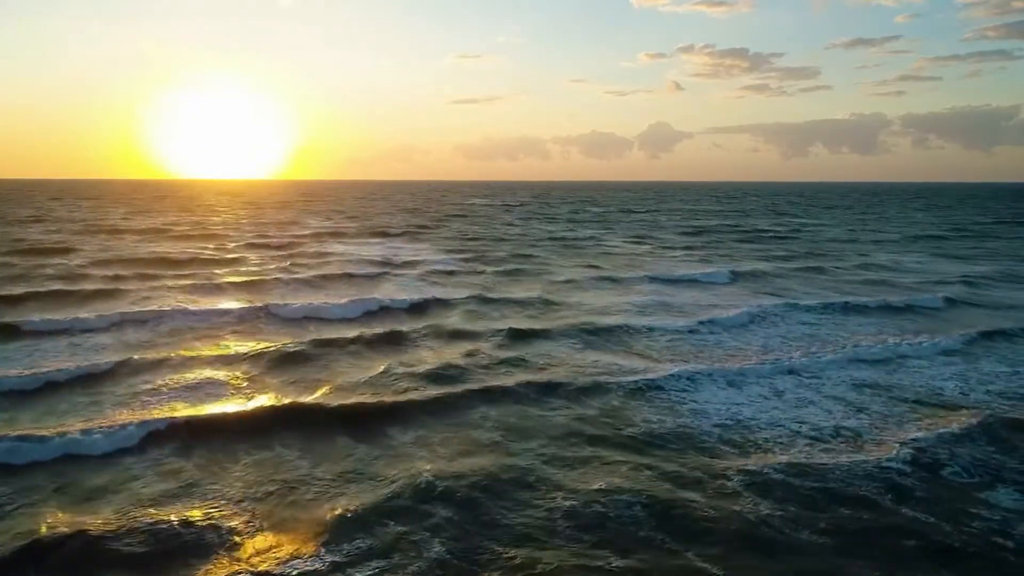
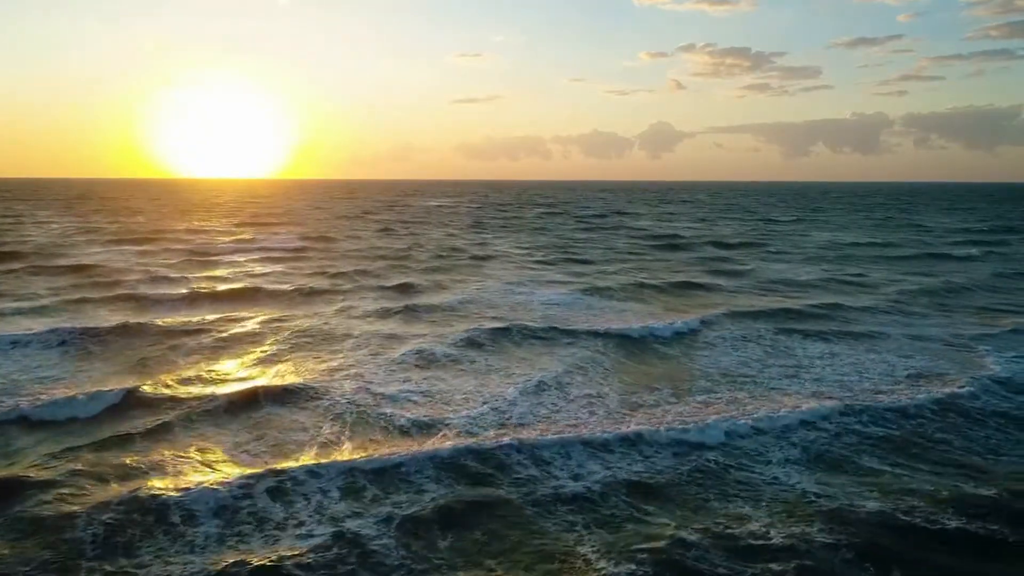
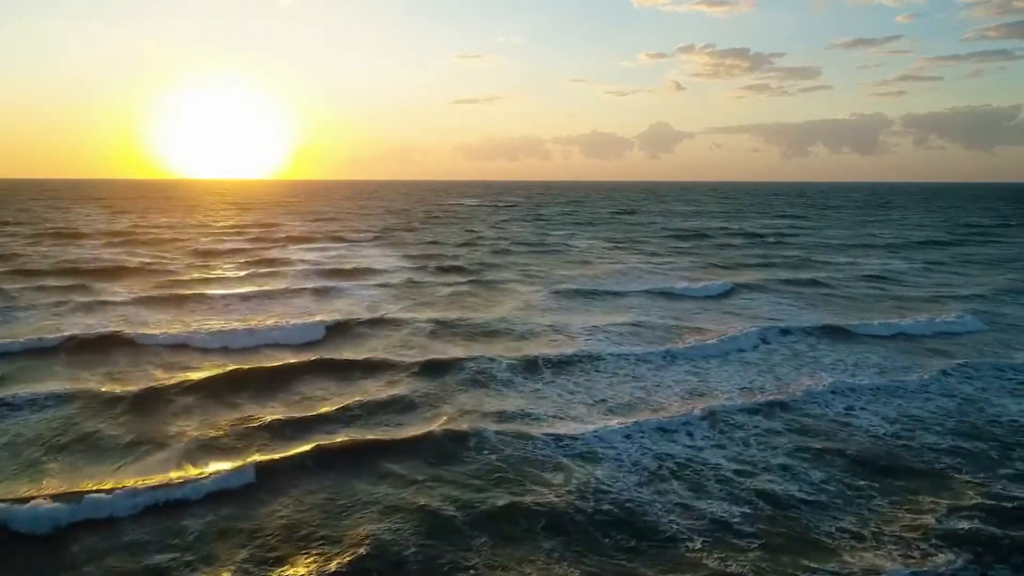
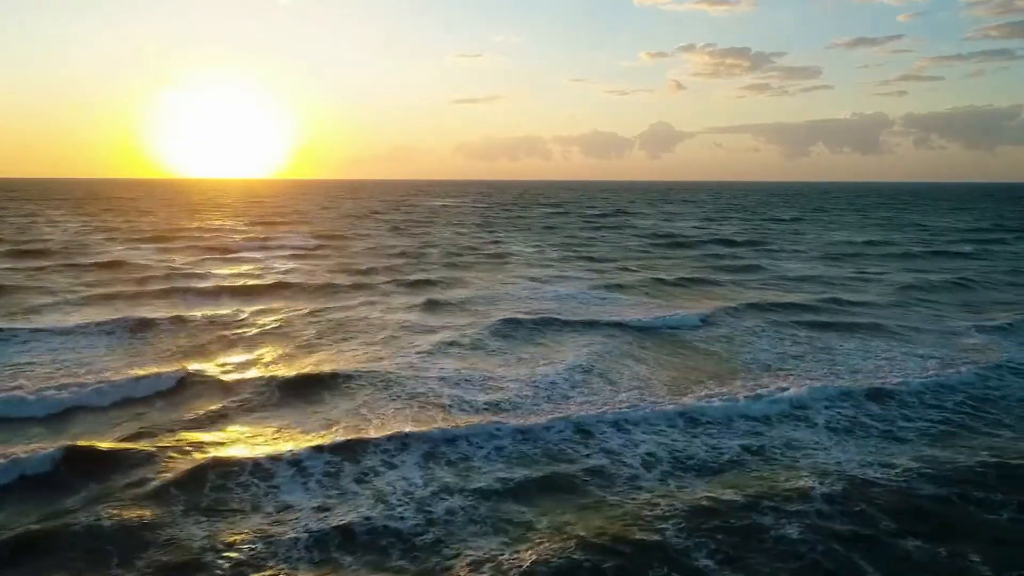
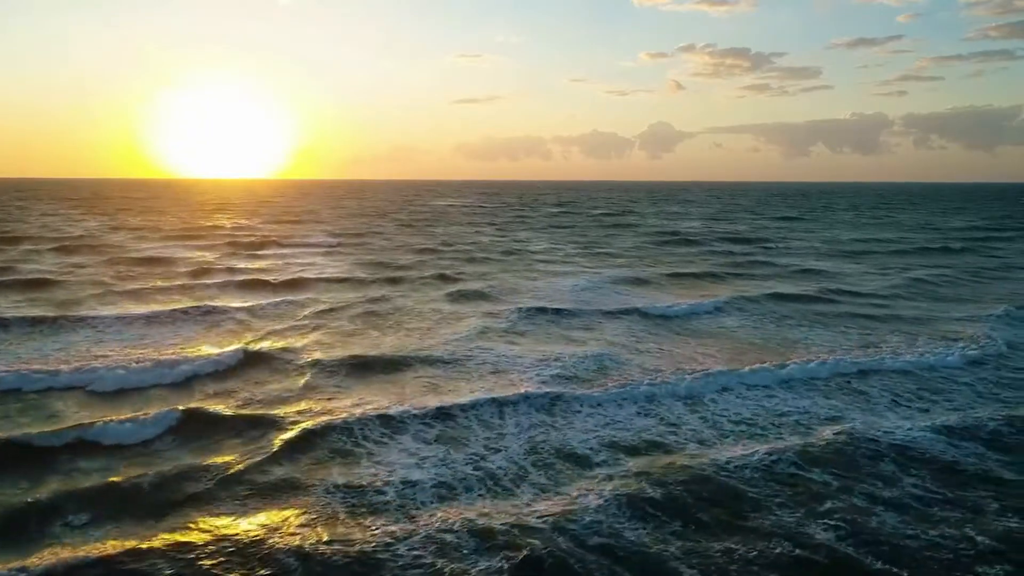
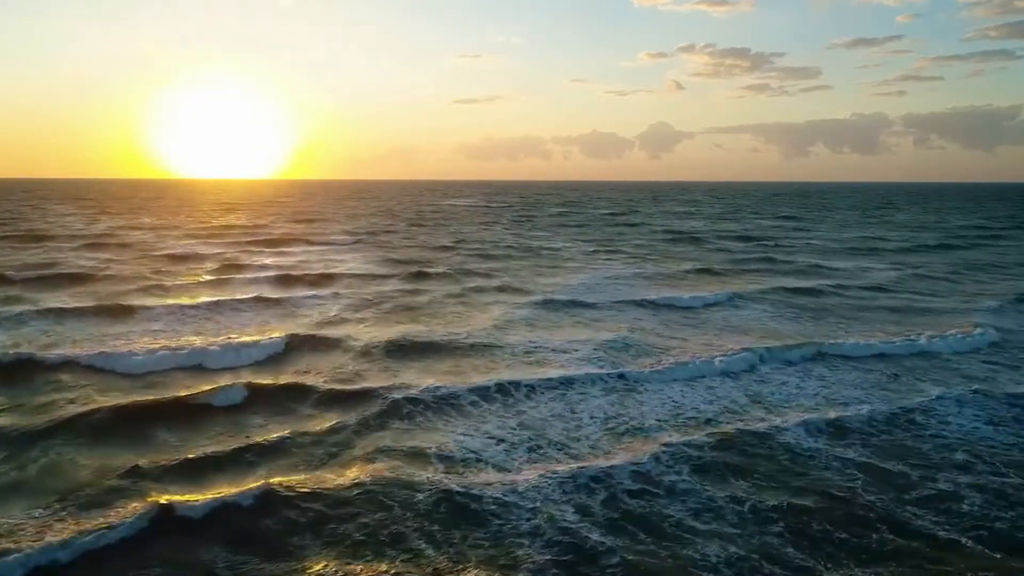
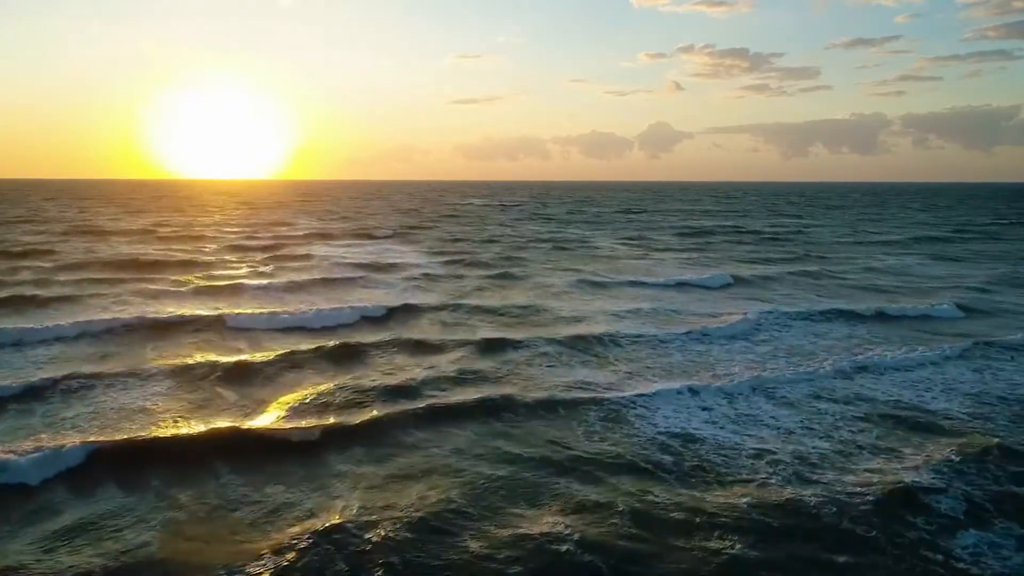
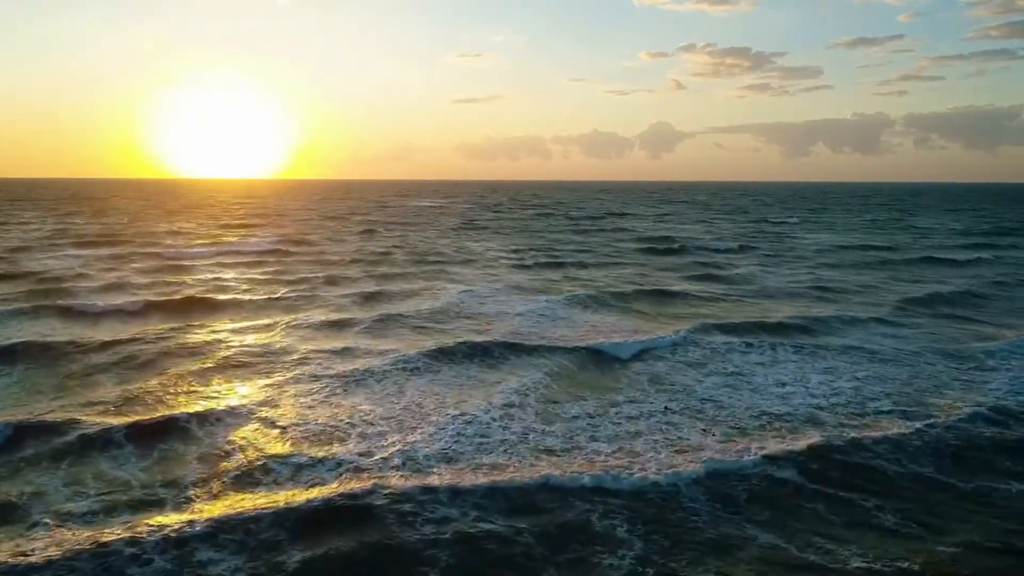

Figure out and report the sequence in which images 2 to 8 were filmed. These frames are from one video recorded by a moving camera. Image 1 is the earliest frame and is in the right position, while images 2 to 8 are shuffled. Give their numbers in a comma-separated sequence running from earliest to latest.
7, 3, 6, 5, 4, 2, 8
